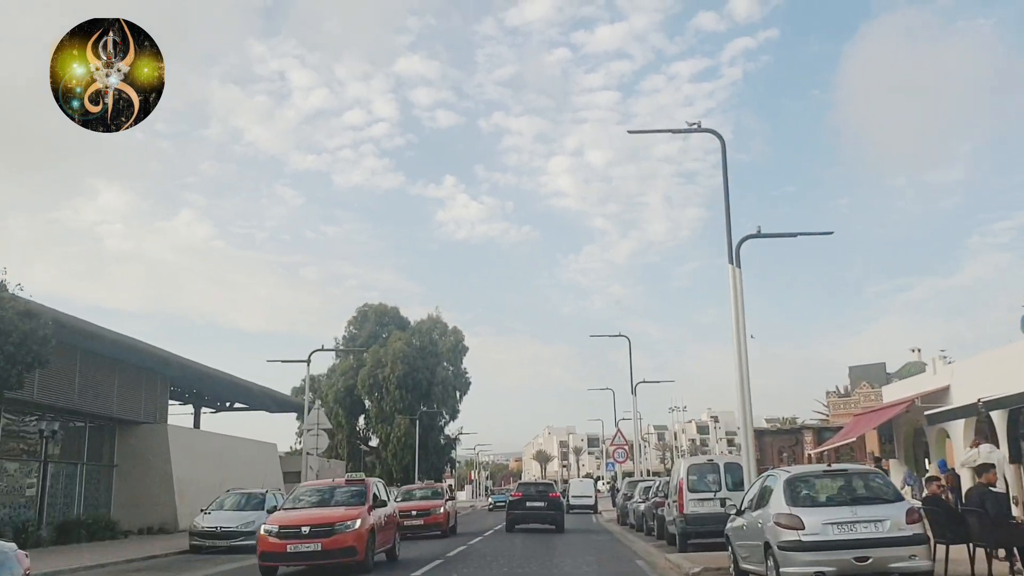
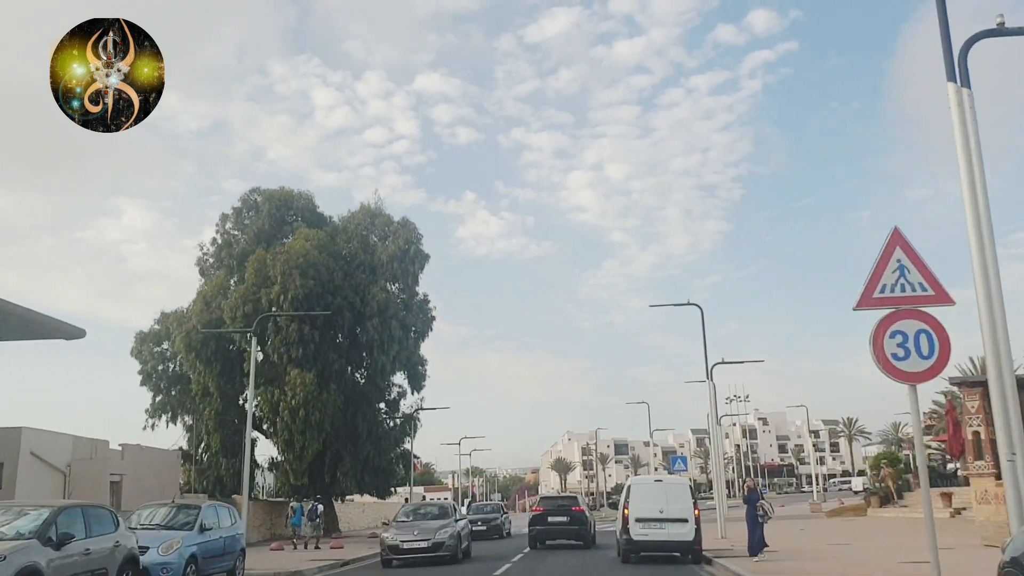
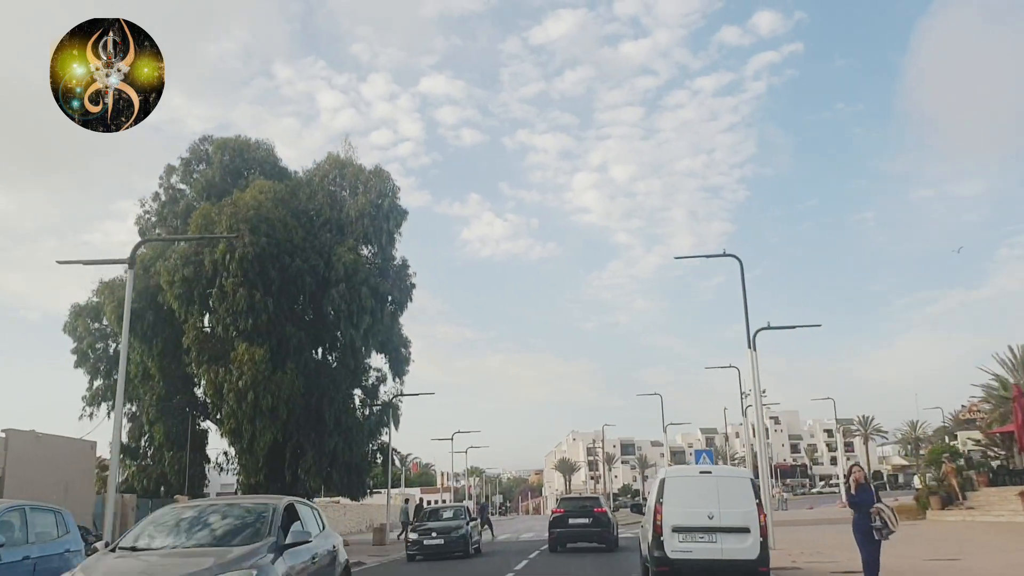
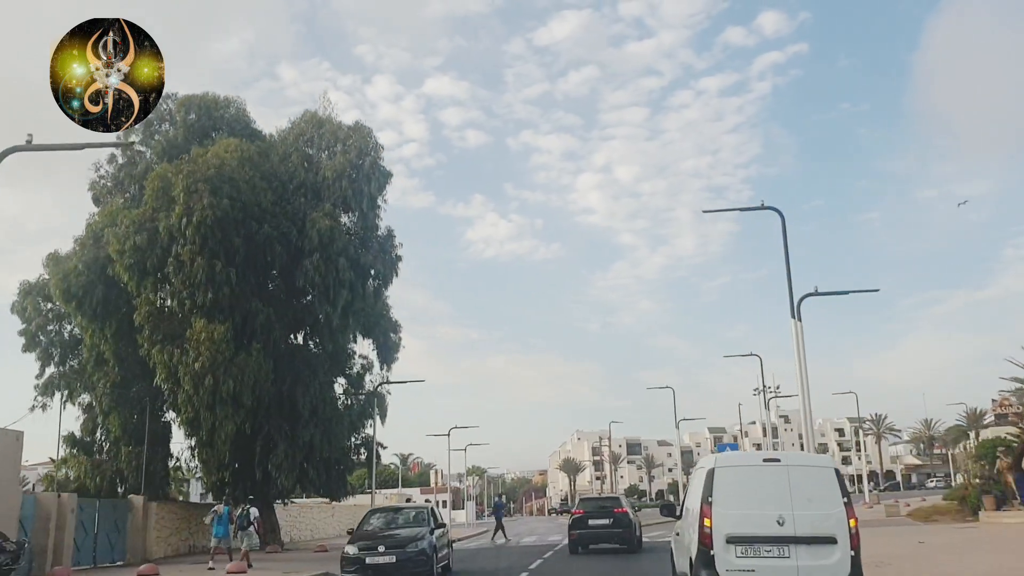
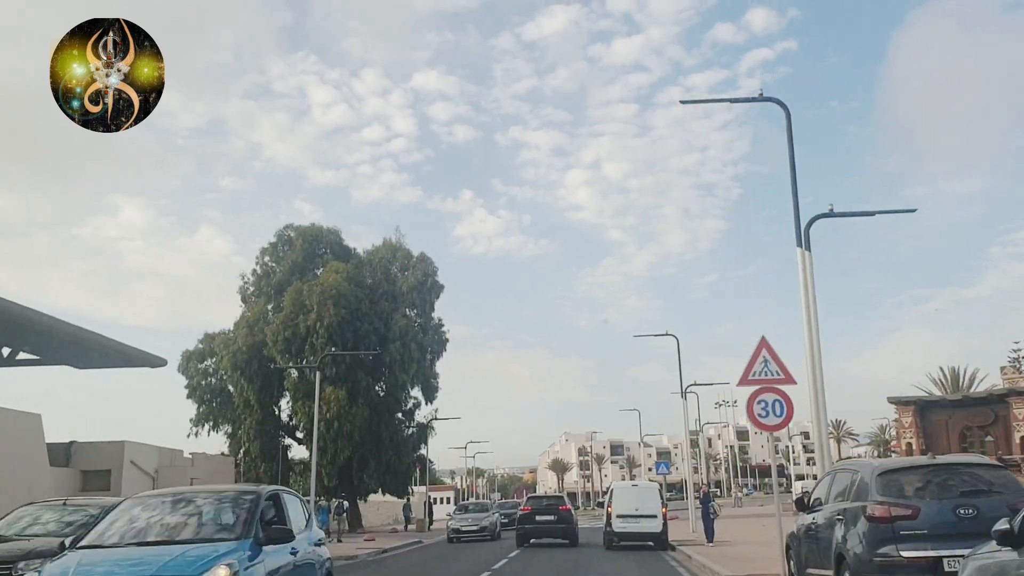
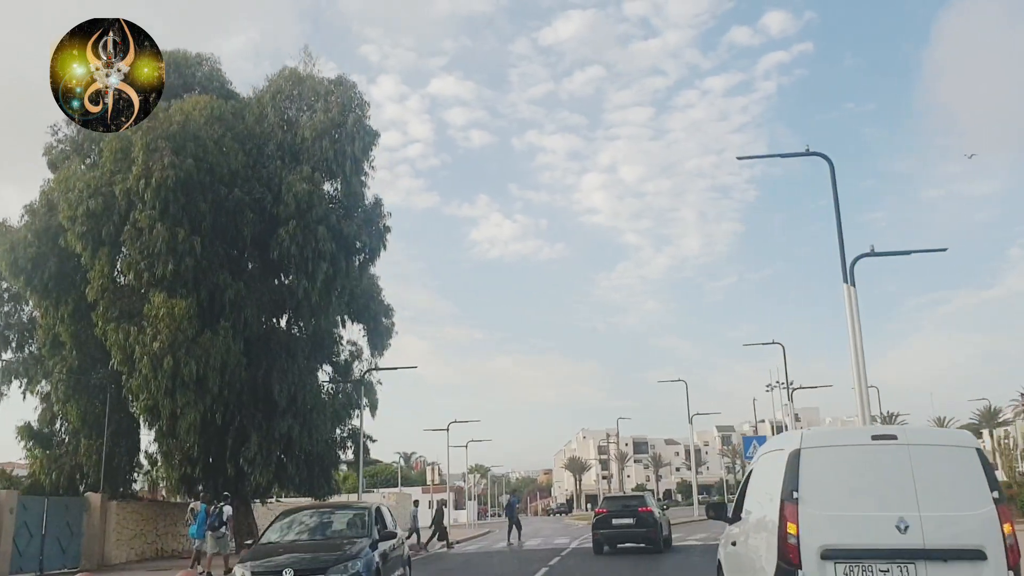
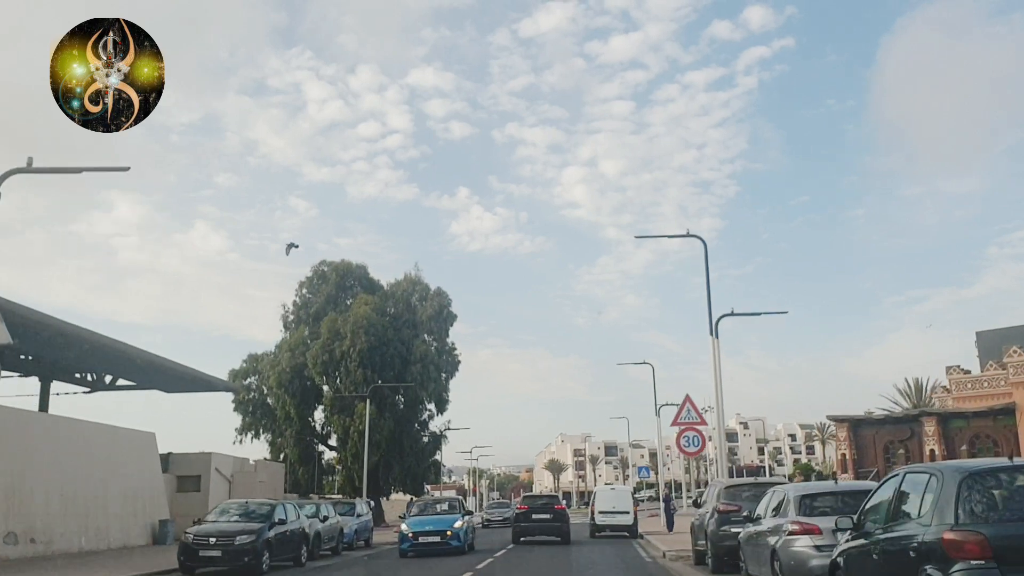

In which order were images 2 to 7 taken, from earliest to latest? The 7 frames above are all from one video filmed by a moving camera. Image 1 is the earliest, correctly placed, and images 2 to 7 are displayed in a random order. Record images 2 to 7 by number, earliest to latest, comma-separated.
7, 5, 2, 3, 4, 6
